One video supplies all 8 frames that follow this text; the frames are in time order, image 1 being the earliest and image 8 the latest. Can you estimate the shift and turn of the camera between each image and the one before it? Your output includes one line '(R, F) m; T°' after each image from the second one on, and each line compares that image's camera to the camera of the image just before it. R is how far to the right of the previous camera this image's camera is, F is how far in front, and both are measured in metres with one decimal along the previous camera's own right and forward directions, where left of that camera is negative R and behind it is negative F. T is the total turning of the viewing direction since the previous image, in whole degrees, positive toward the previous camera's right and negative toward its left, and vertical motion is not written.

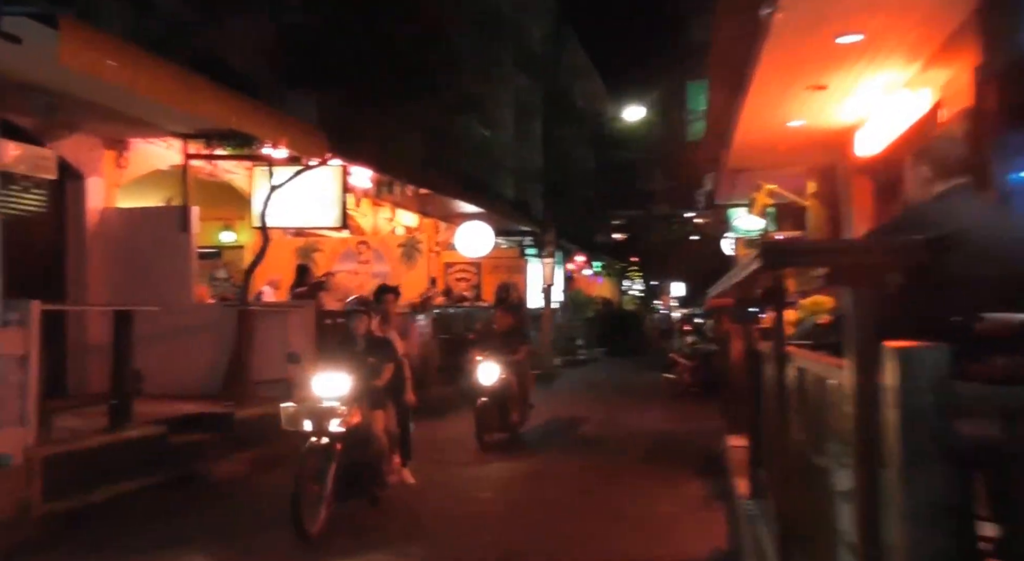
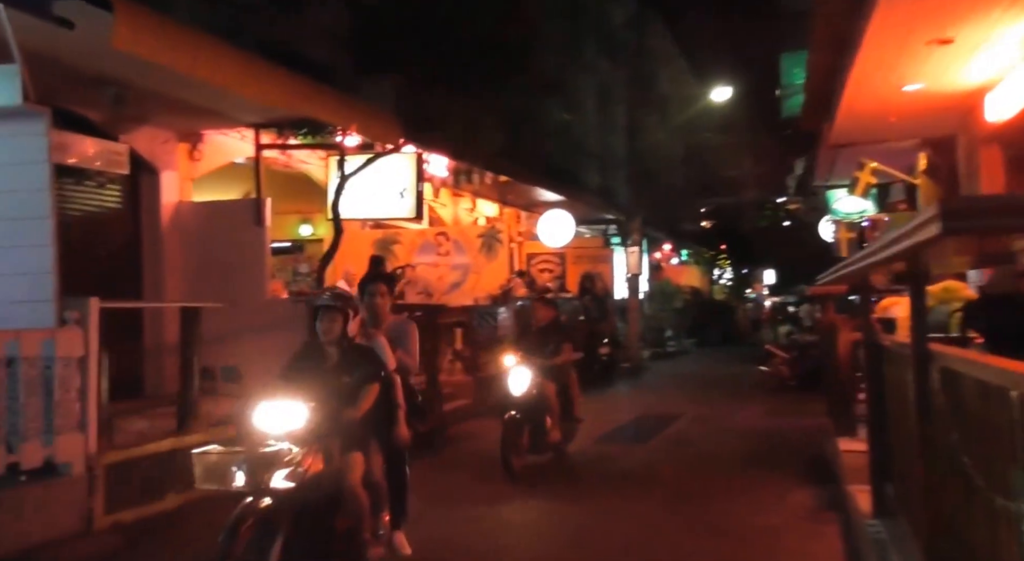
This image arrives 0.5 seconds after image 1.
(0.0, +0.7) m; -5°
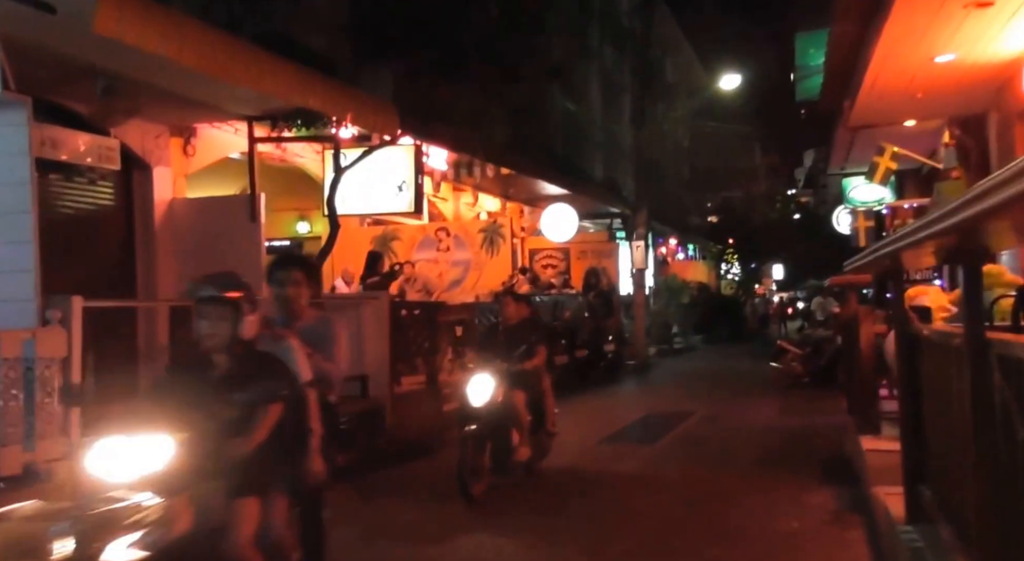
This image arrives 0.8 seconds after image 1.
(0.0, +0.4) m; 0°
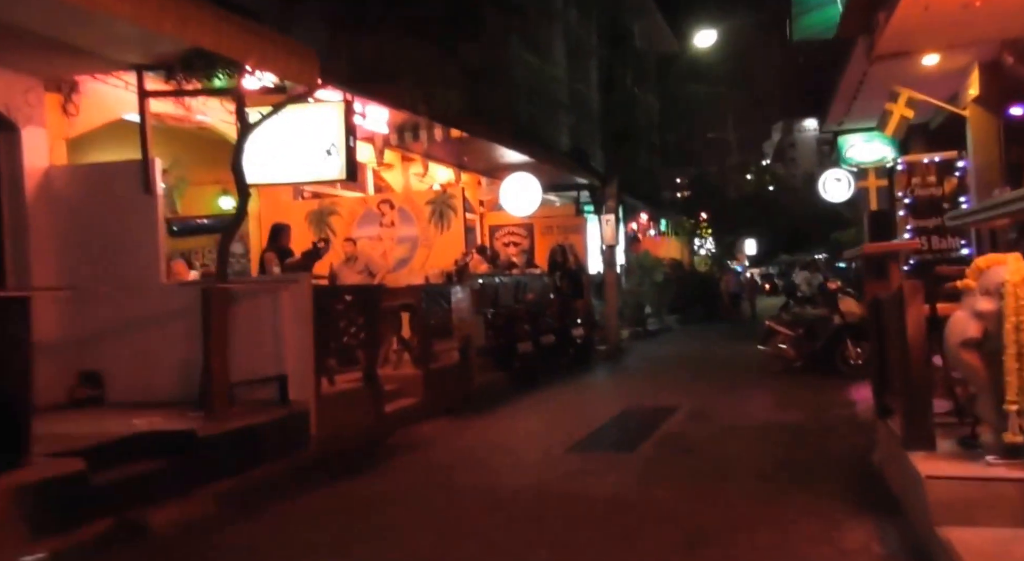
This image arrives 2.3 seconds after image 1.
(+0.2, +2.1) m; +2°
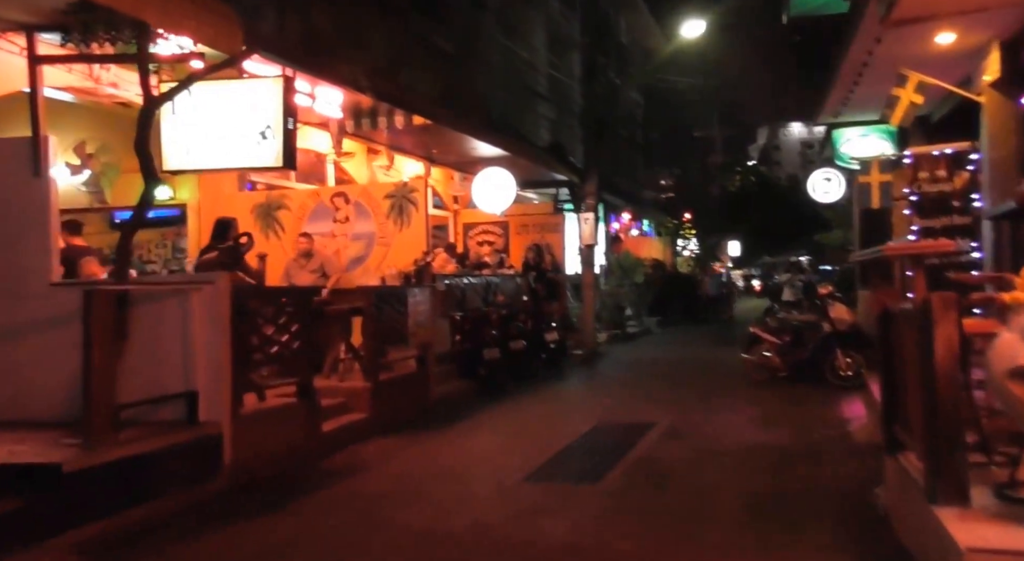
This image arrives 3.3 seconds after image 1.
(+0.3, +1.3) m; +1°
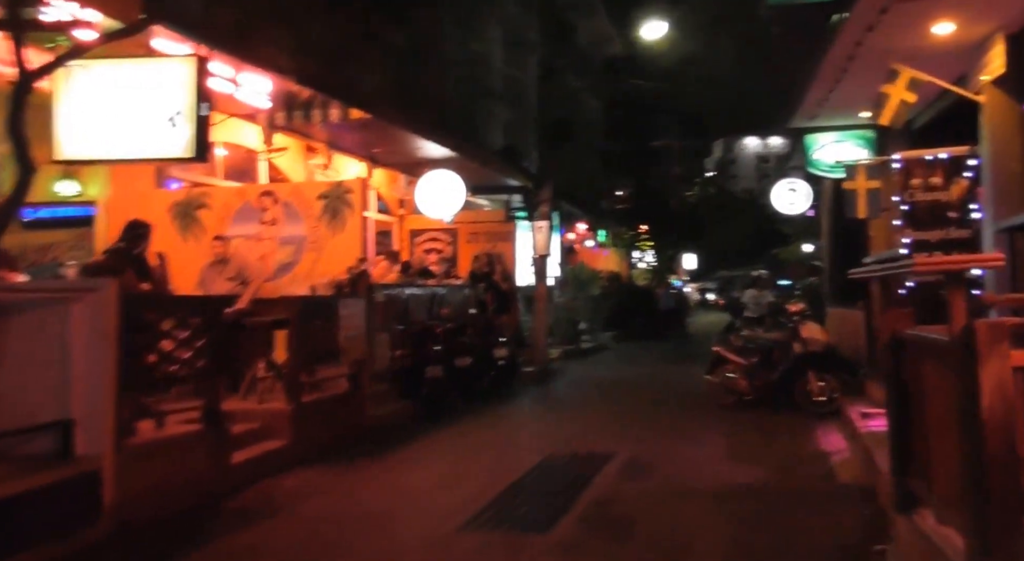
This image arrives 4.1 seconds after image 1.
(+0.1, +1.2) m; +3°
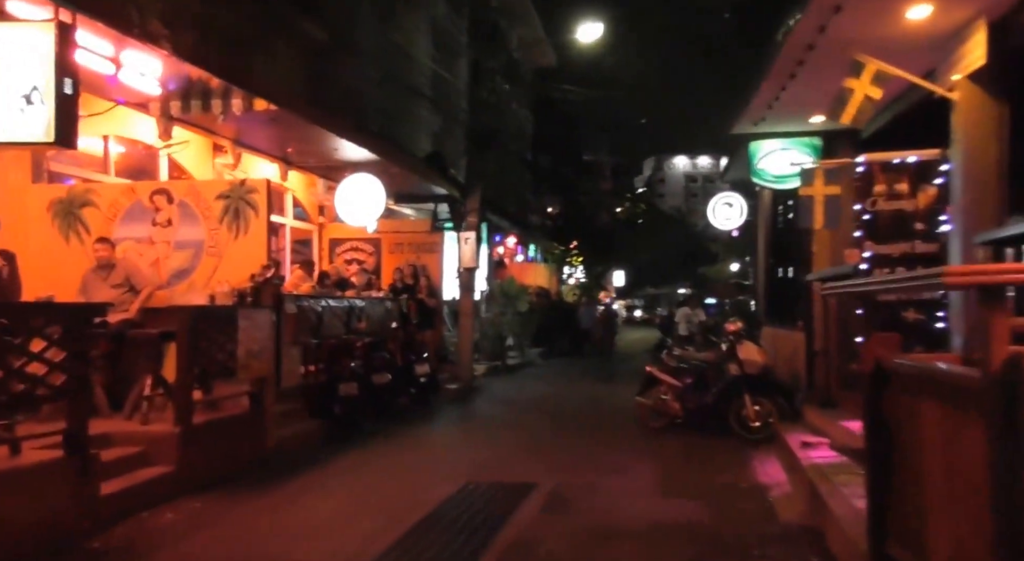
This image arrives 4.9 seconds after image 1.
(+0.1, +1.0) m; +4°
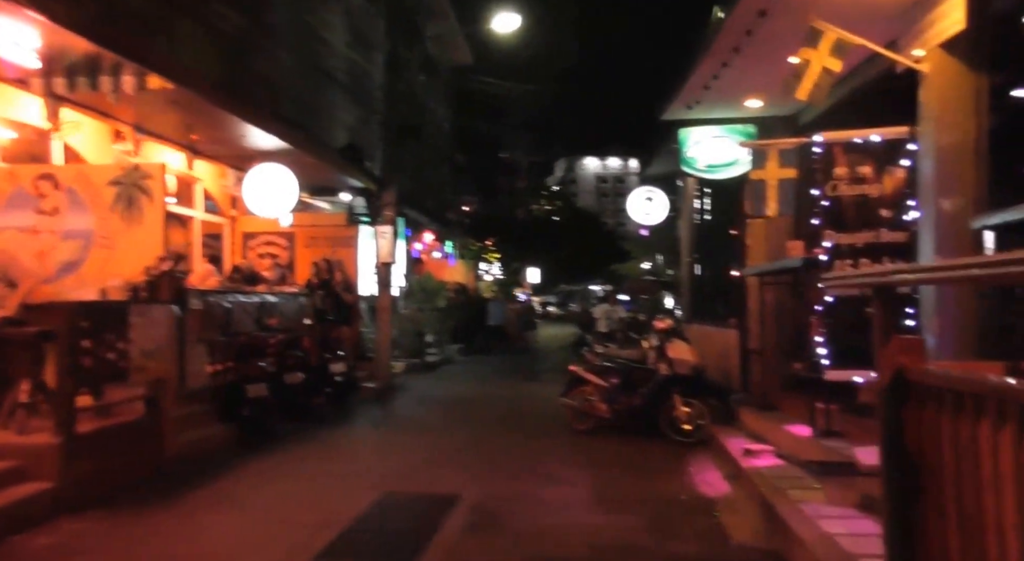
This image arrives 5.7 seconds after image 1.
(0.0, +0.7) m; +5°
